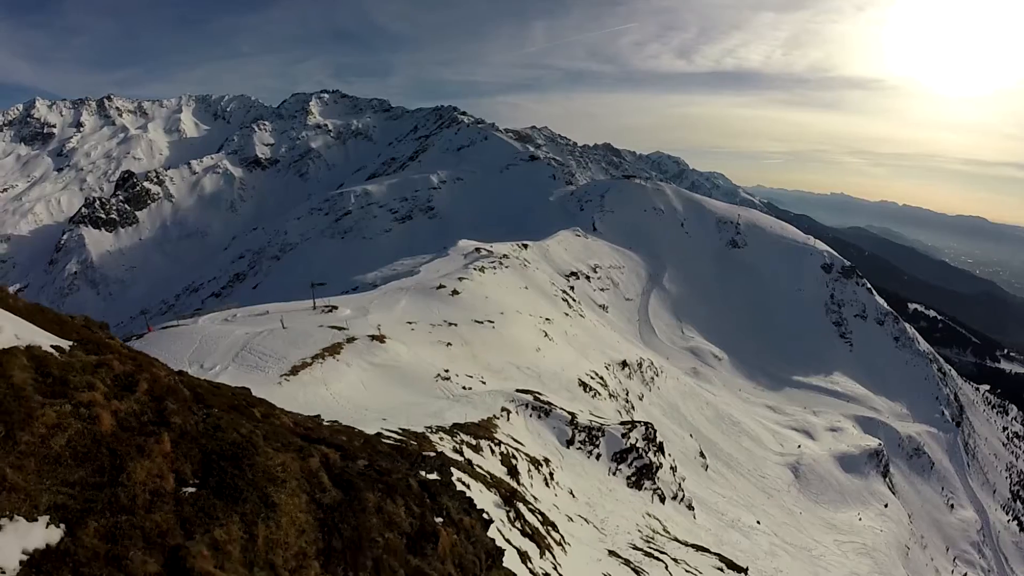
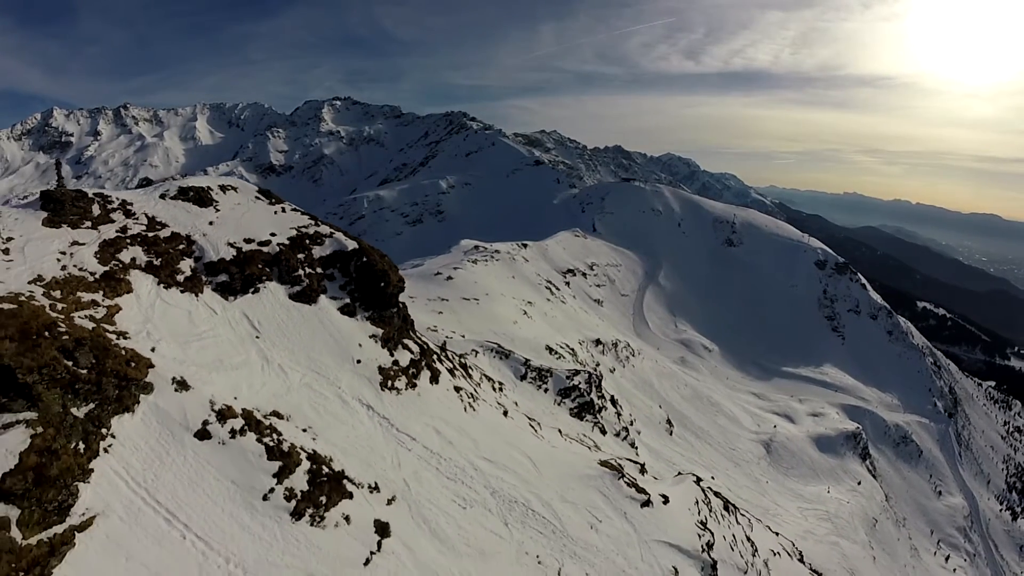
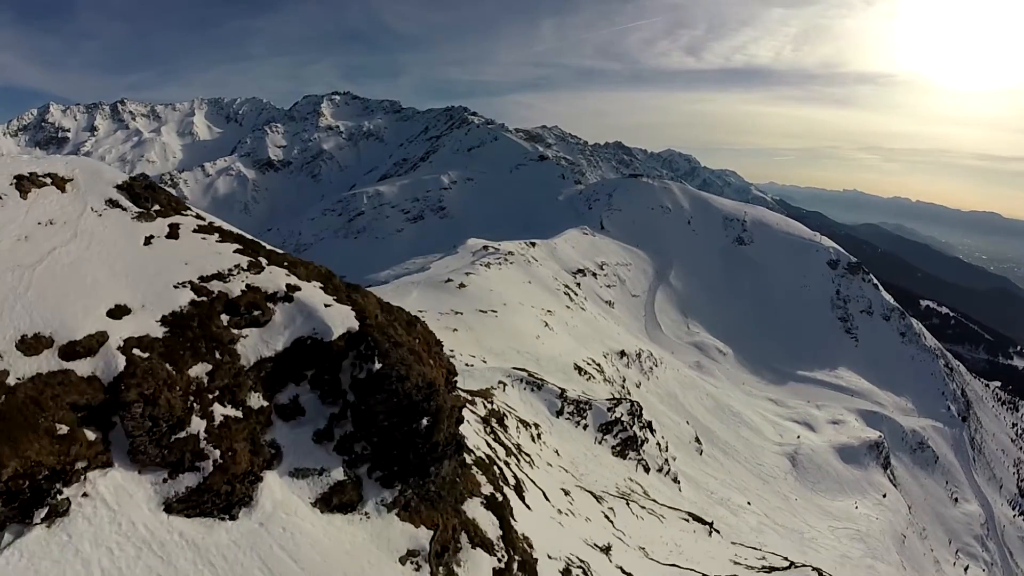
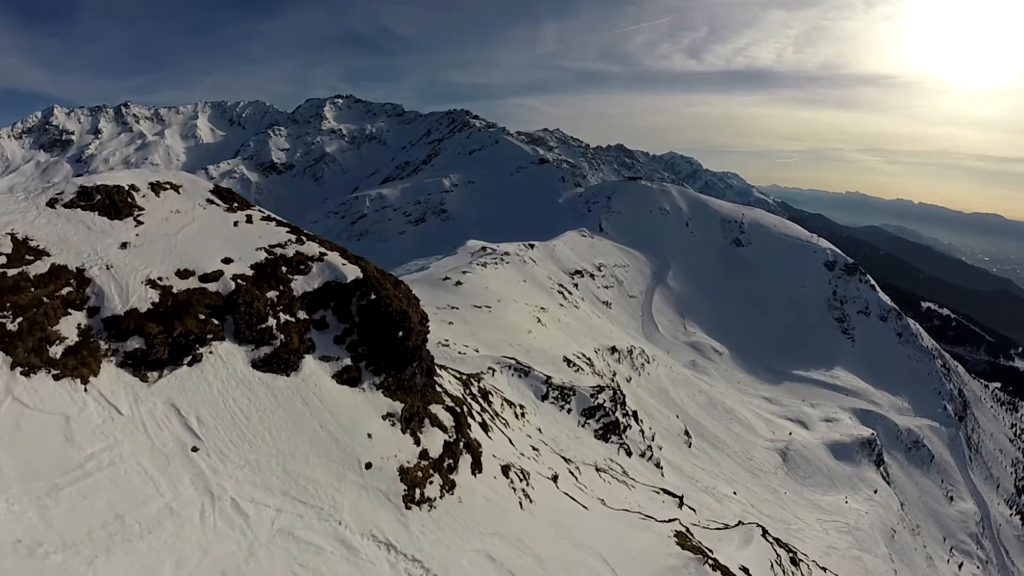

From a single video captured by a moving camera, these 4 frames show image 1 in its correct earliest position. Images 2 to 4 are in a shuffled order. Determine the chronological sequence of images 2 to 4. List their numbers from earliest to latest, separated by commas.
3, 4, 2
